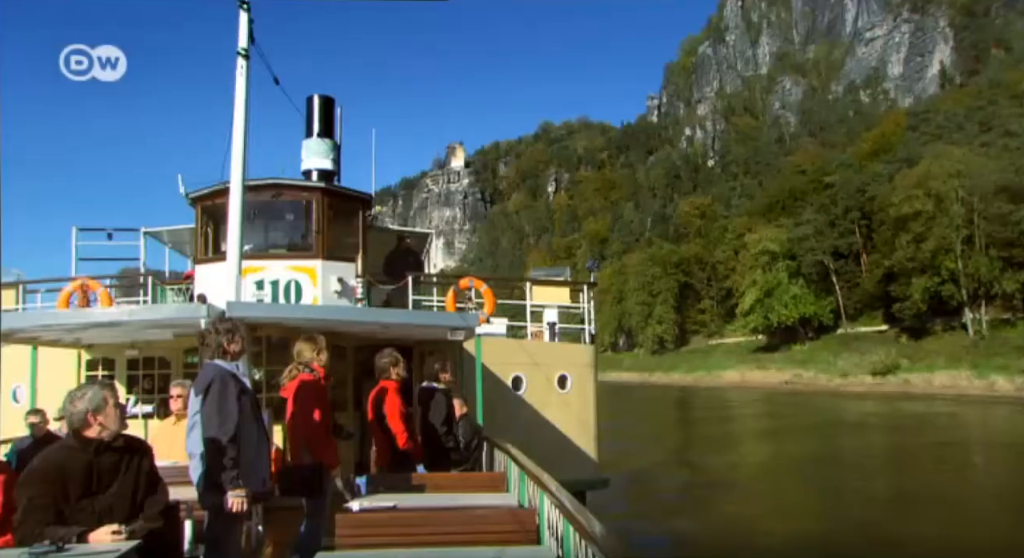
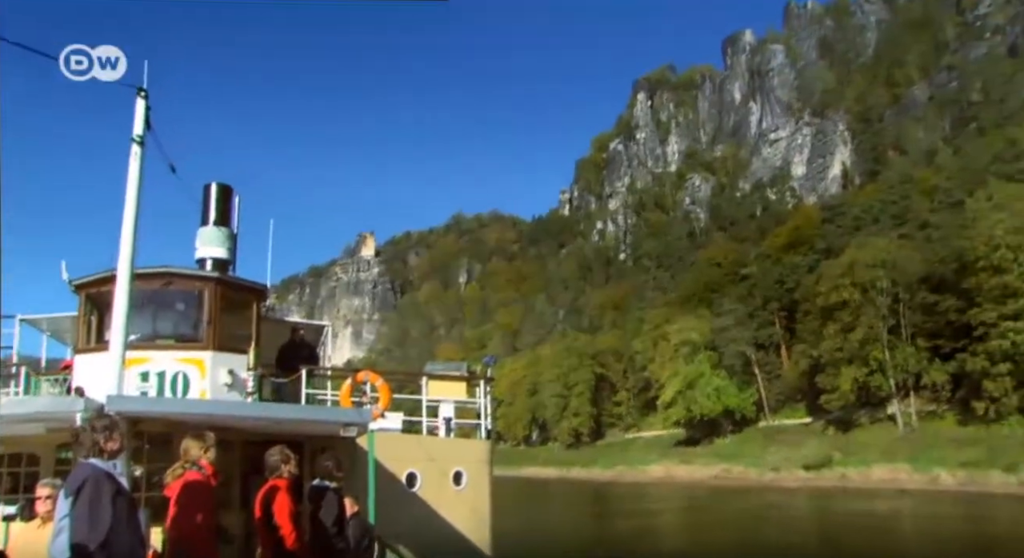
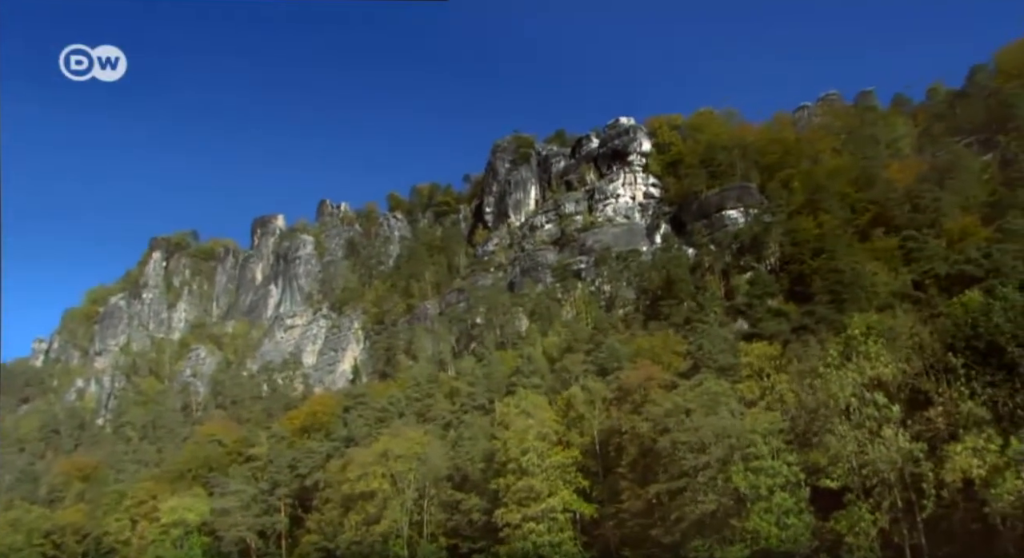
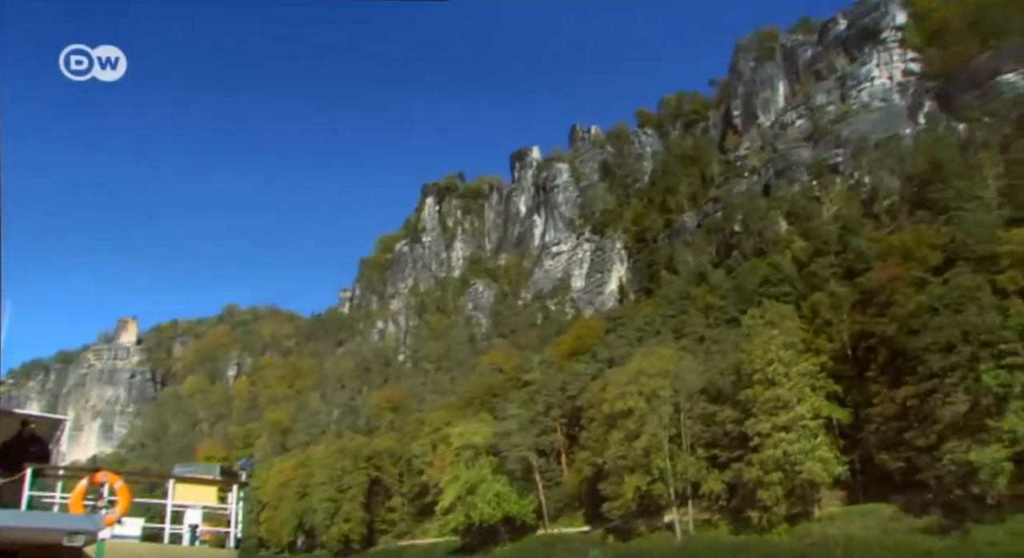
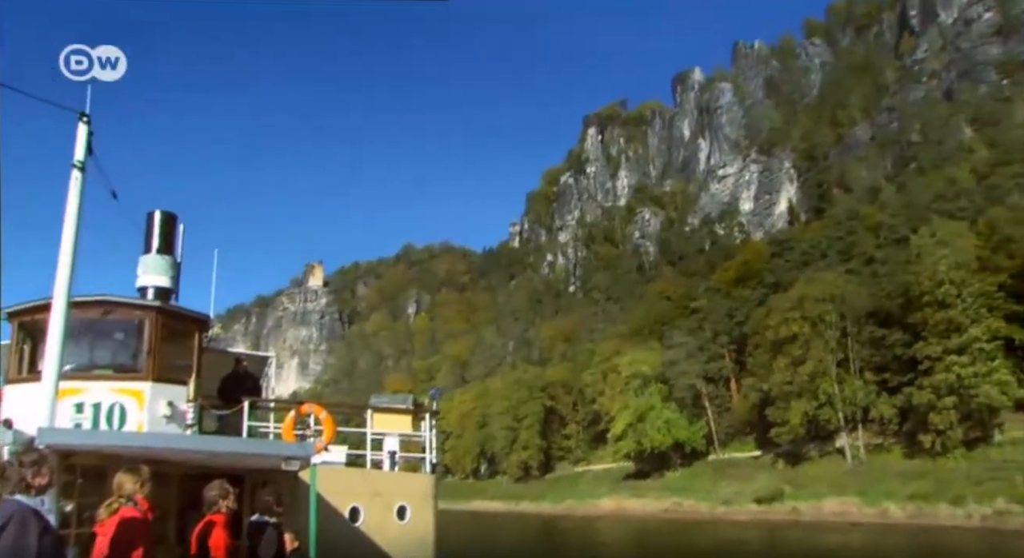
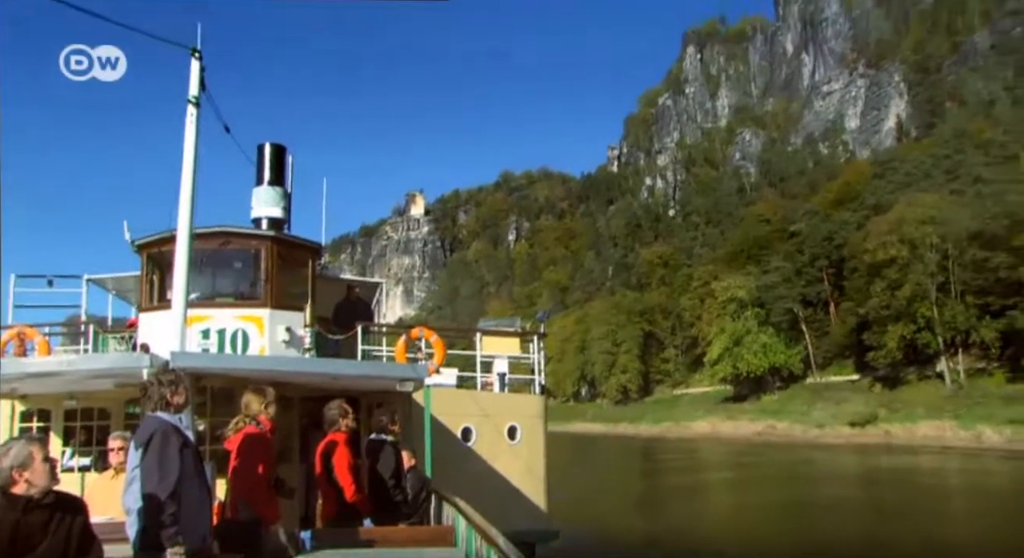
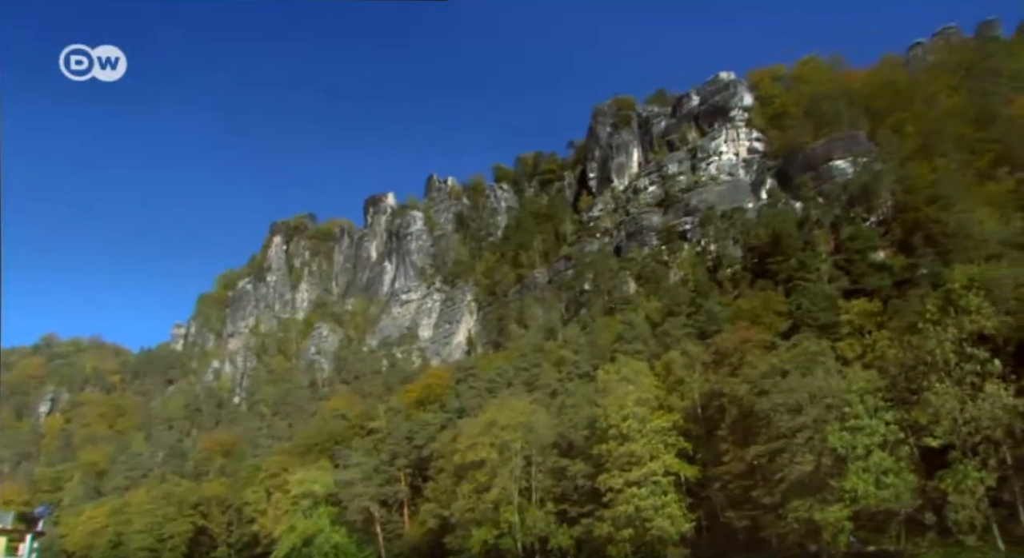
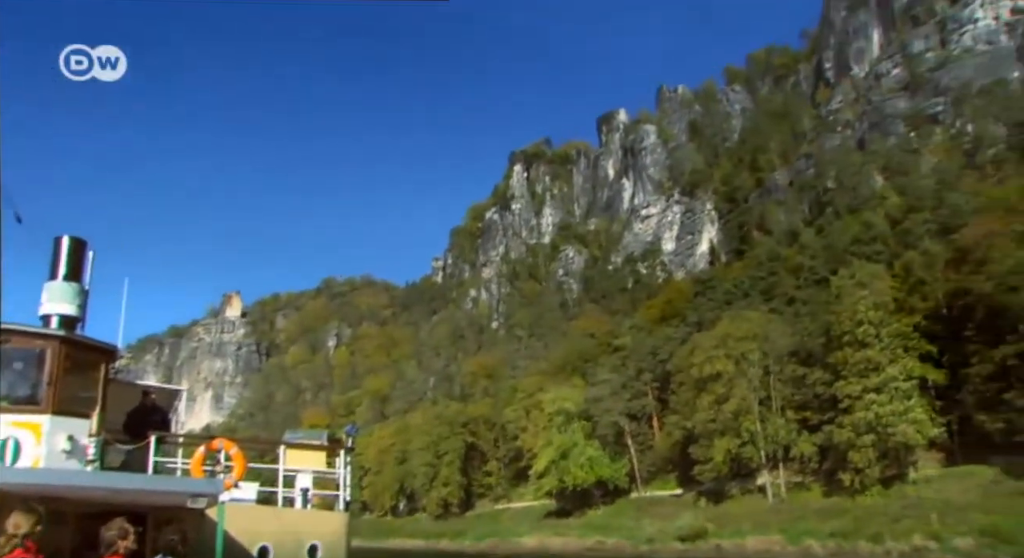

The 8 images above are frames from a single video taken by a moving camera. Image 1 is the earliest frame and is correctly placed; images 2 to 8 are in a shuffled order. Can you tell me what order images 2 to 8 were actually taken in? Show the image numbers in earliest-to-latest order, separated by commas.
6, 2, 5, 8, 4, 7, 3
